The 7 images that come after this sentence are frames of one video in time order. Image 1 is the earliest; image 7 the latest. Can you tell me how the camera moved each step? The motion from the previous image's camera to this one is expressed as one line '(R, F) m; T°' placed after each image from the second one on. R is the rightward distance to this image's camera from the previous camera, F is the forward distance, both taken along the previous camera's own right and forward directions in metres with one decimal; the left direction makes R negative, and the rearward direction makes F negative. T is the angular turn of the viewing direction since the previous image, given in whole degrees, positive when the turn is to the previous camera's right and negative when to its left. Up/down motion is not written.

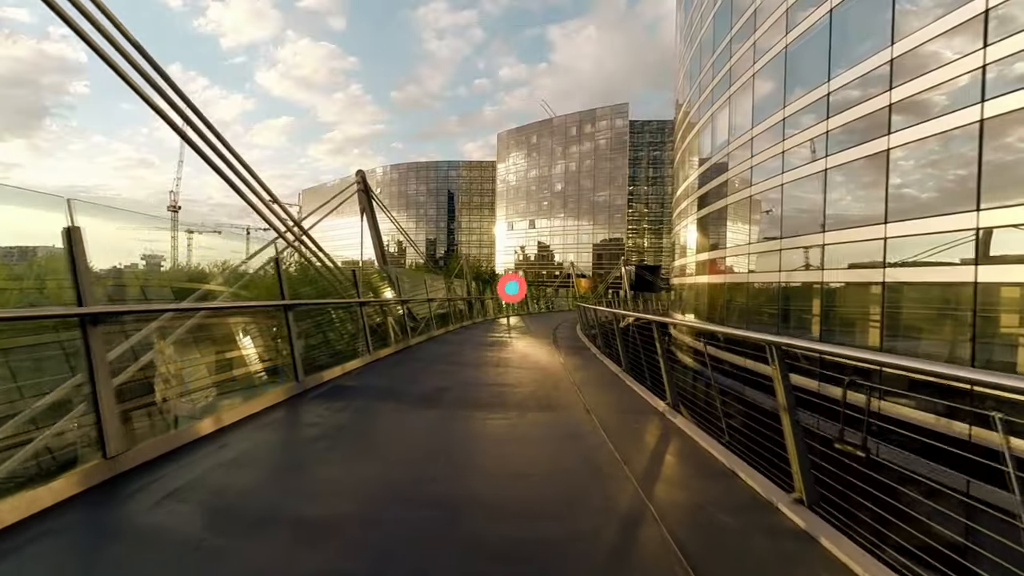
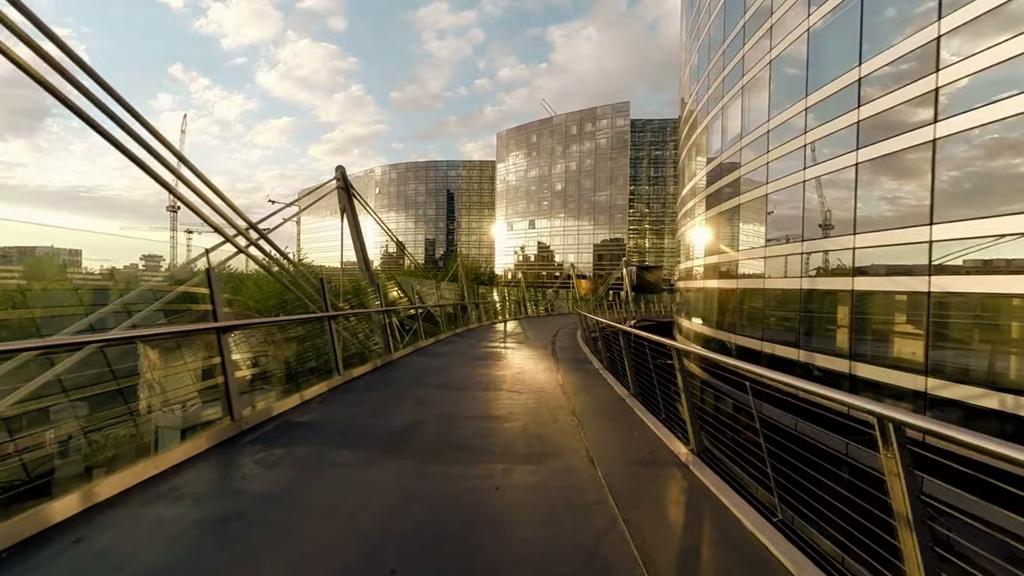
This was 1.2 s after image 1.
(+0.1, +0.9) m; 0°
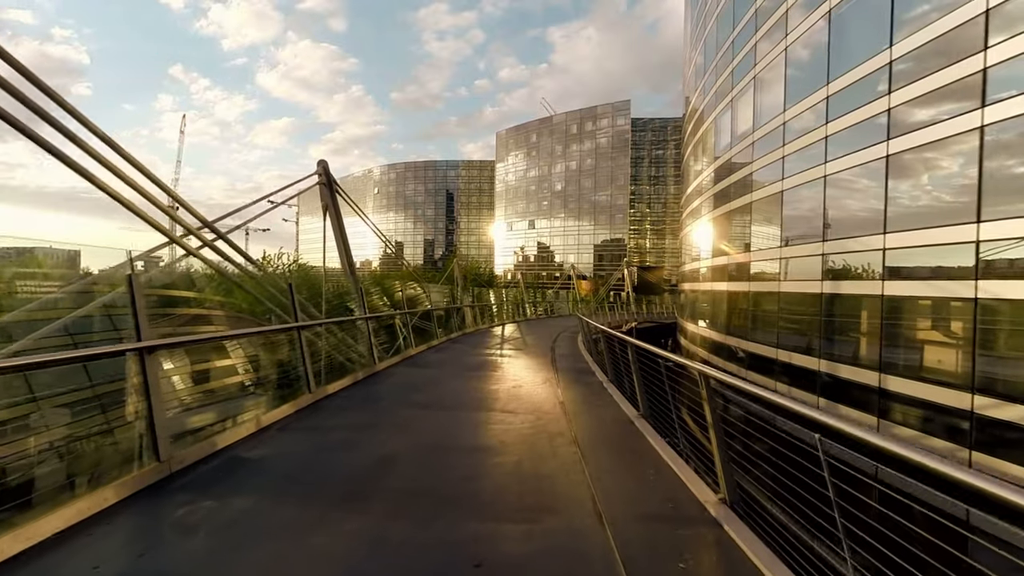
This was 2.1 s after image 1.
(+0.1, +0.7) m; 0°
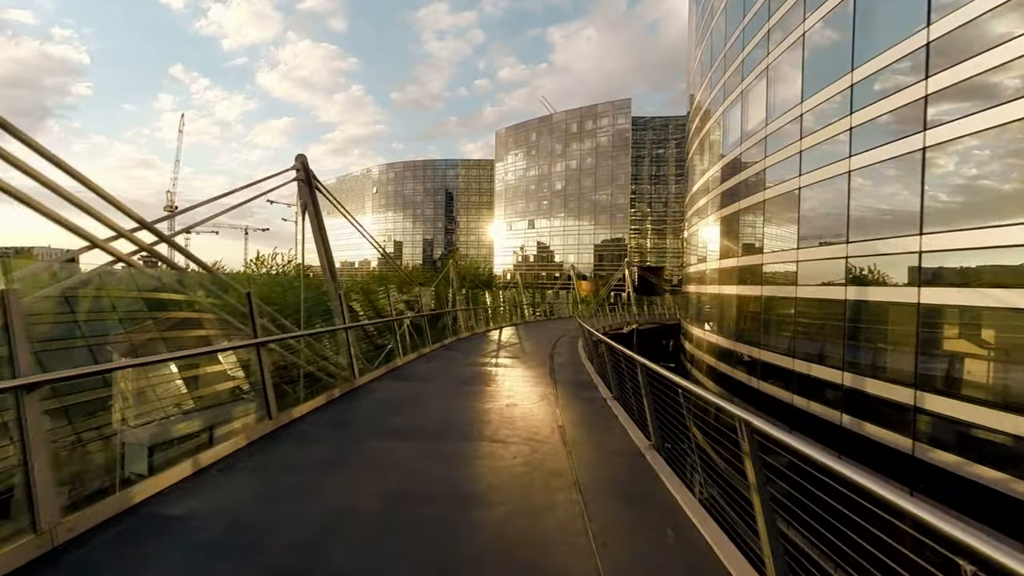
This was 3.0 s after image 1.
(+0.1, +0.7) m; 0°
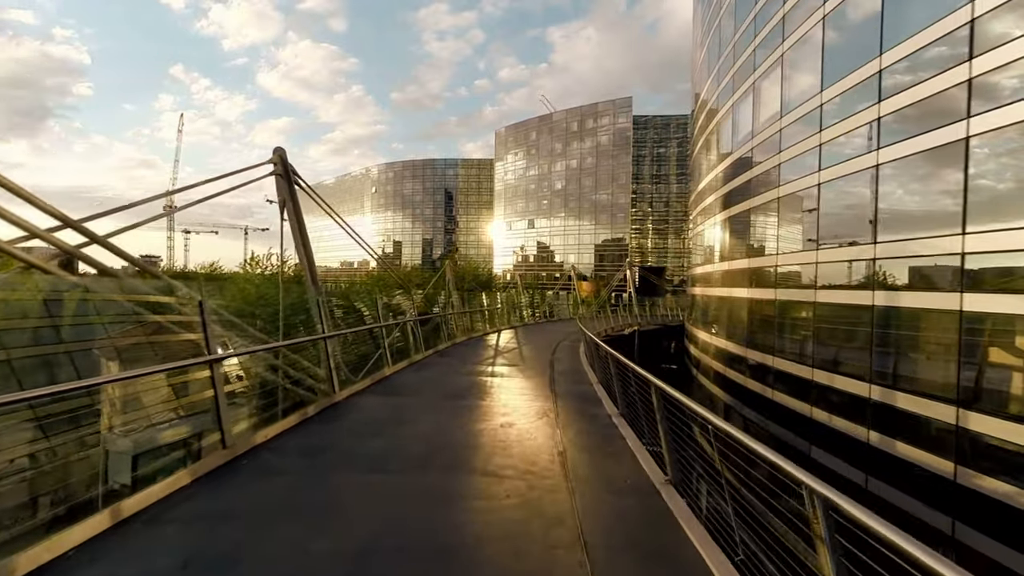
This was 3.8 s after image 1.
(0.0, +0.7) m; 0°
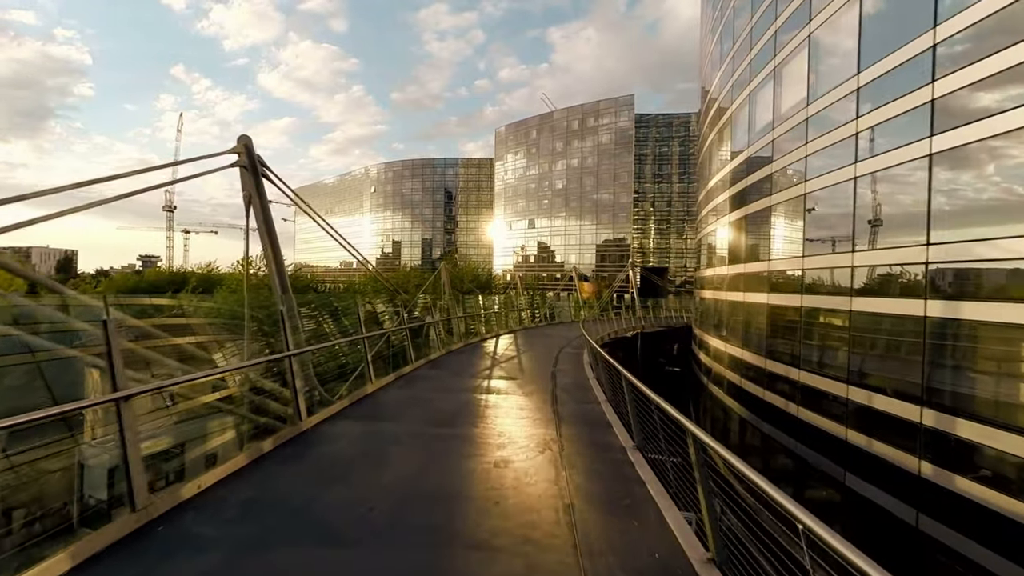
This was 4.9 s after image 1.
(0.0, +0.9) m; 0°
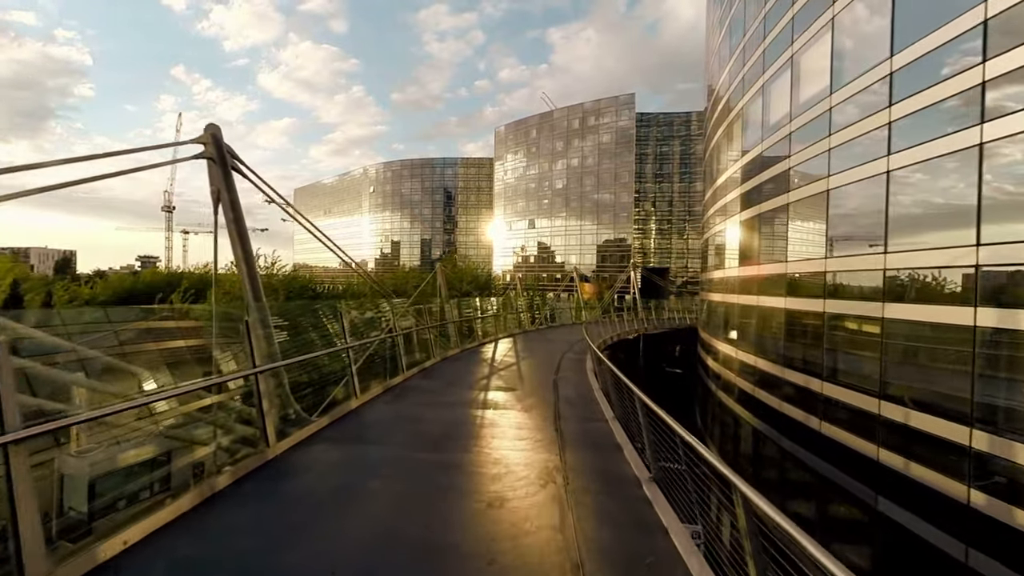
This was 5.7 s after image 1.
(0.0, +0.7) m; 0°
